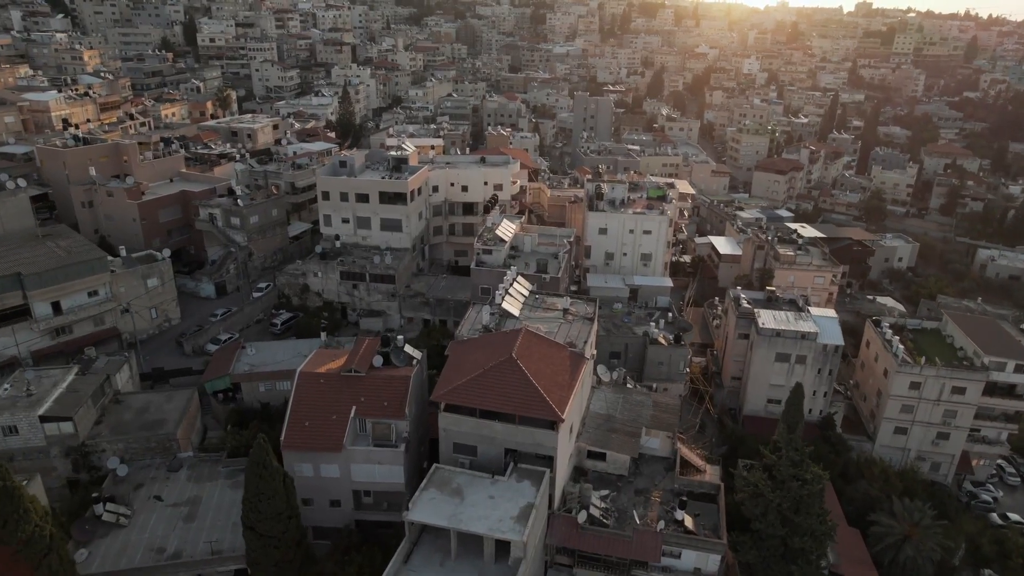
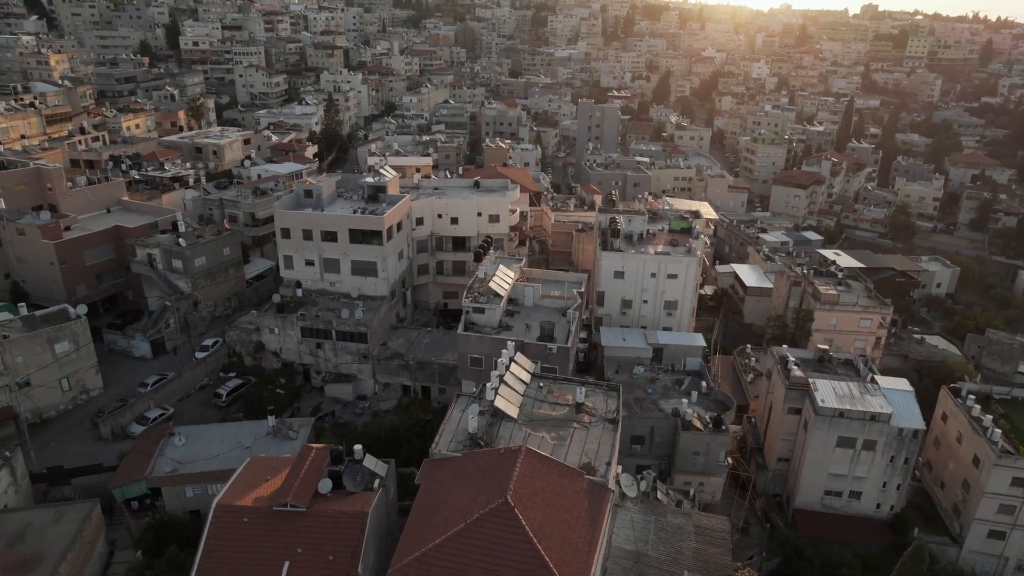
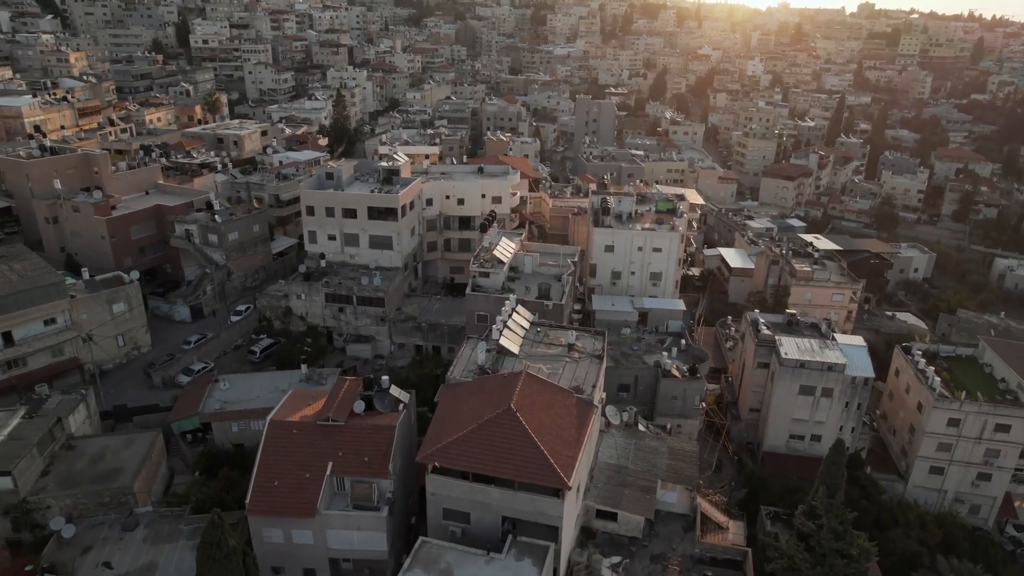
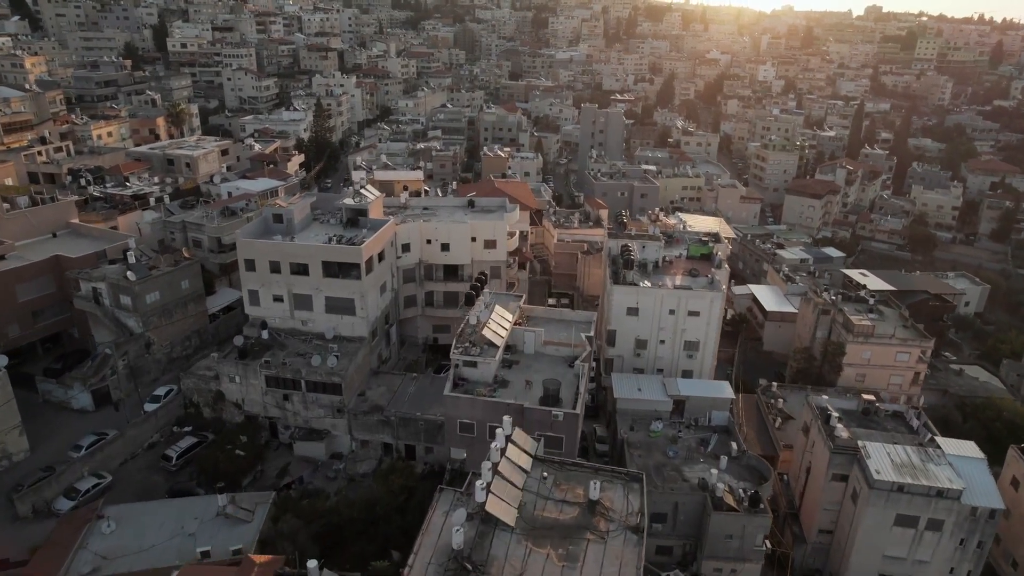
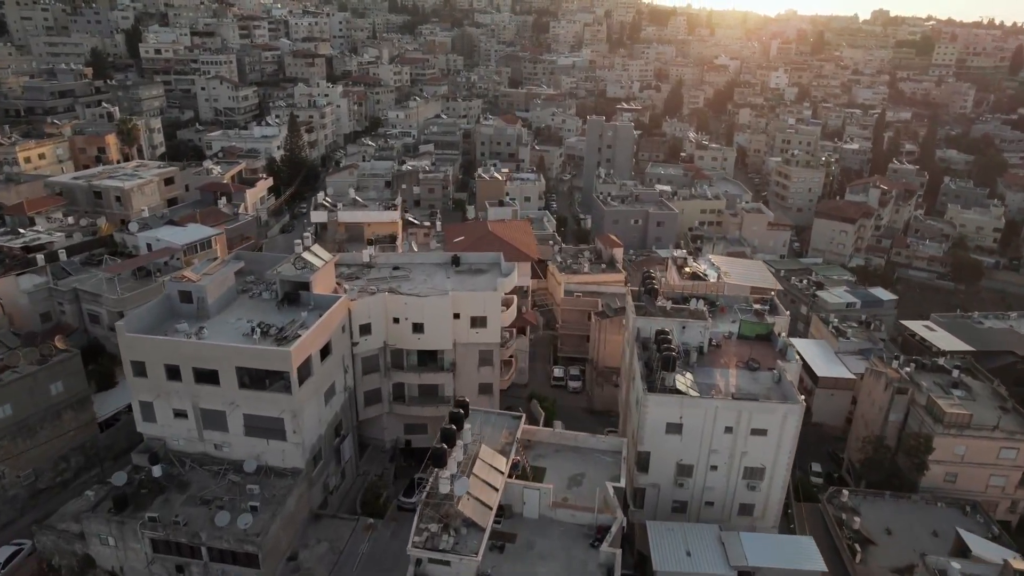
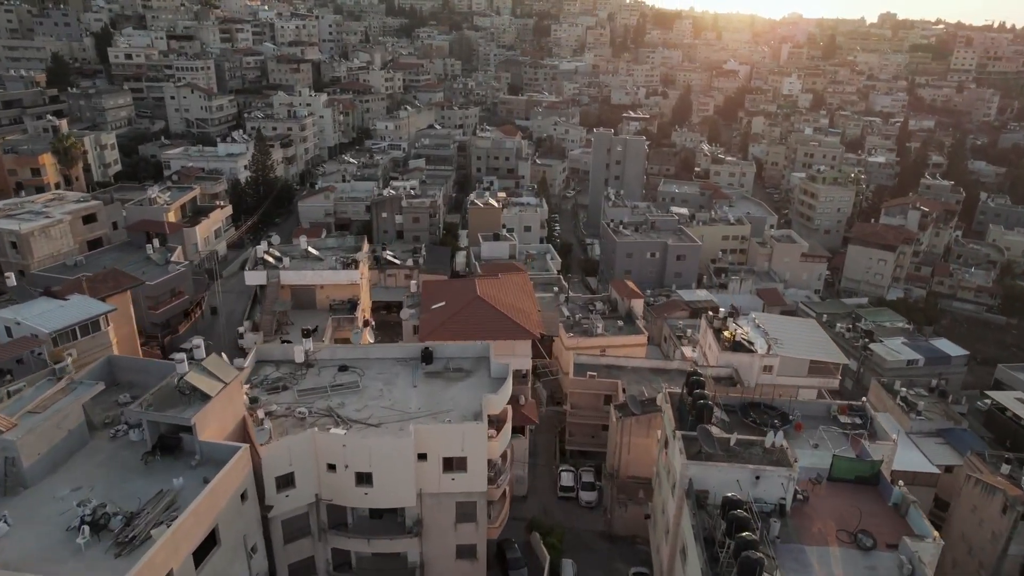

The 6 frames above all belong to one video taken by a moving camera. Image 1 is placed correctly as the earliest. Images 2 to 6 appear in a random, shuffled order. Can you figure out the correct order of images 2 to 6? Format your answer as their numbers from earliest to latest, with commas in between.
3, 2, 4, 5, 6
